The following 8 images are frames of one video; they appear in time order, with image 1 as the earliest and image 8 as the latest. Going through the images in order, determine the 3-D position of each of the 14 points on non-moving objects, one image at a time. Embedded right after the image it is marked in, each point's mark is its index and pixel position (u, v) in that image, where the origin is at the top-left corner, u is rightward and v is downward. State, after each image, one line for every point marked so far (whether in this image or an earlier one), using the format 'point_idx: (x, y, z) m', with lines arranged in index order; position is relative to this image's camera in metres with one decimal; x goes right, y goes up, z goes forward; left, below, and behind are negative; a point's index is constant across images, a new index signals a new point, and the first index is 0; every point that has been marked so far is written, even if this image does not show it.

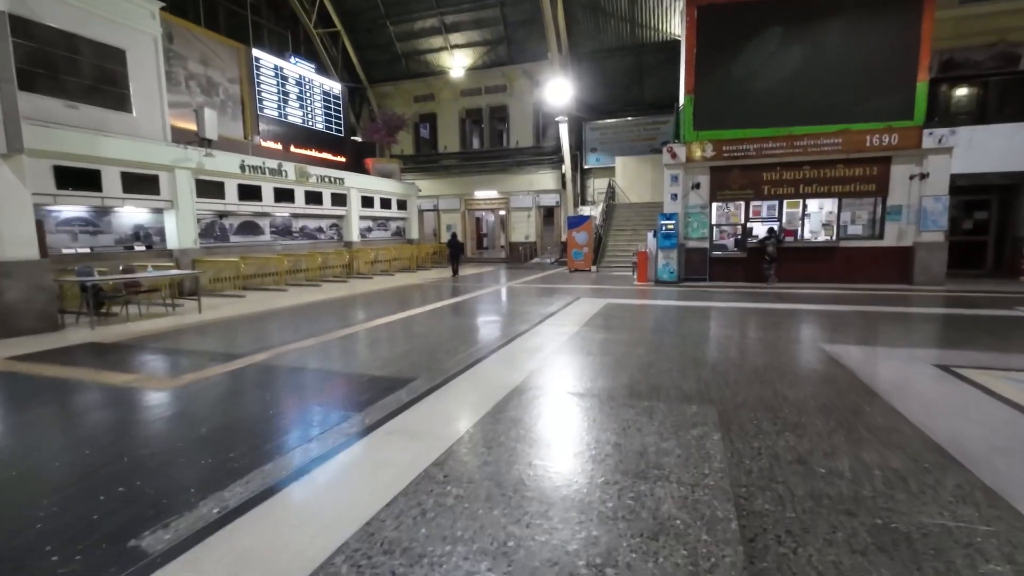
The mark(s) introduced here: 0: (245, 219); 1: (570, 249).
0: (-6.5, +1.7, +11.9) m
1: (+1.9, +1.2, +15.6) m
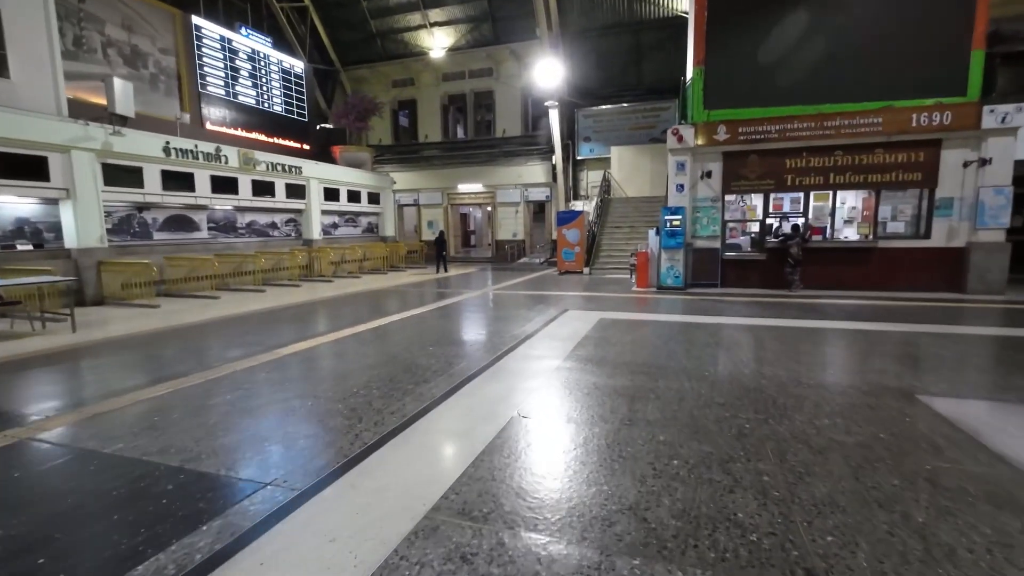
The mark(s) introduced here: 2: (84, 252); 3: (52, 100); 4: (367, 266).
0: (-7.0, +1.5, +10.0) m
1: (+1.4, +1.1, +13.9) m
2: (-7.2, +0.6, +8.2) m
3: (-7.5, +3.1, +8.0) m
4: (-4.5, +0.7, +14.9) m
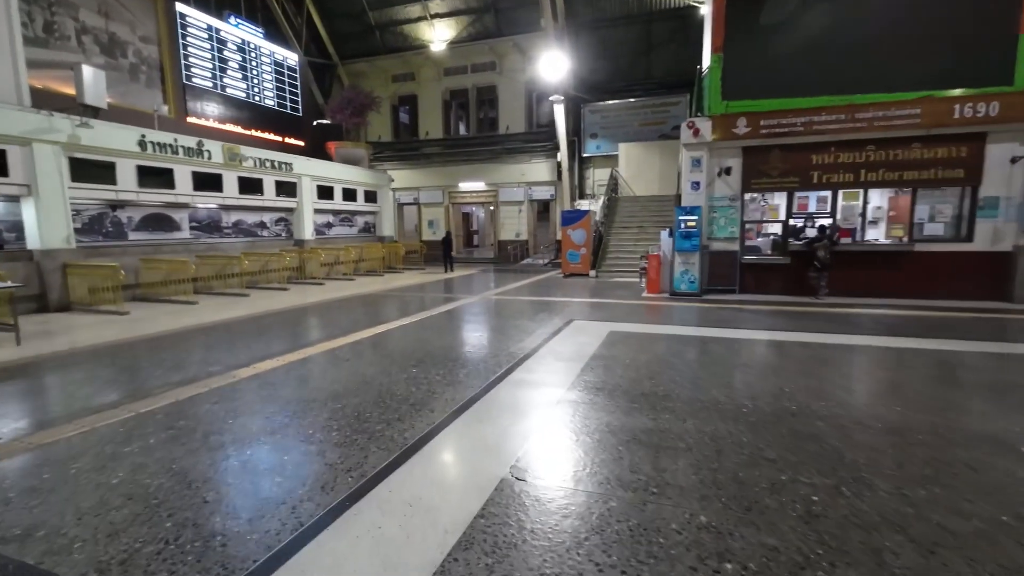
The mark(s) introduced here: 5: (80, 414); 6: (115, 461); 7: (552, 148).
0: (-7.0, +1.5, +9.4) m
1: (+1.4, +1.0, +13.1) m
2: (-7.2, +0.5, +7.6) m
3: (-7.5, +3.0, +7.3) m
4: (-4.4, +0.6, +14.2) m
5: (-3.2, -0.9, +3.5) m
6: (-2.1, -0.9, +2.6) m
7: (+1.3, +4.8, +16.6) m
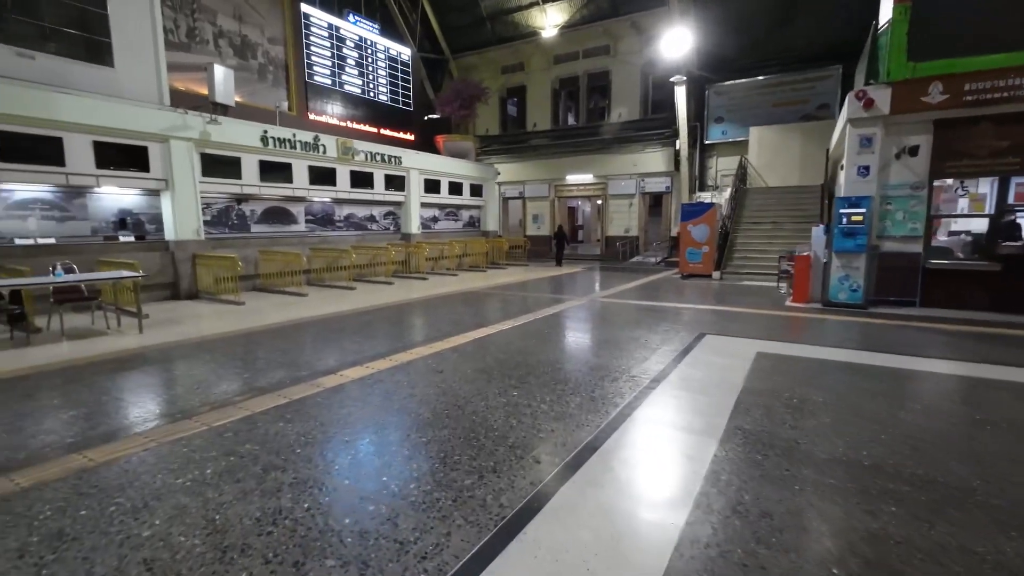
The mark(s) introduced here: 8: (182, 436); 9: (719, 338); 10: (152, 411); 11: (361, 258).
0: (-4.8, +1.7, +9.8) m
1: (+4.1, +1.0, +11.7) m
2: (-5.5, +0.7, +8.1) m
3: (-5.8, +3.2, +7.9) m
4: (-1.3, +0.7, +14.0) m
5: (-2.4, -0.8, +3.3) m
6: (-1.5, -0.9, +2.1) m
7: (+4.9, +4.7, +15.1) m
8: (-1.9, -0.8, +2.8) m
9: (+2.3, -0.6, +5.4) m
10: (-2.5, -0.8, +3.3) m
11: (-3.4, +0.7, +10.8) m
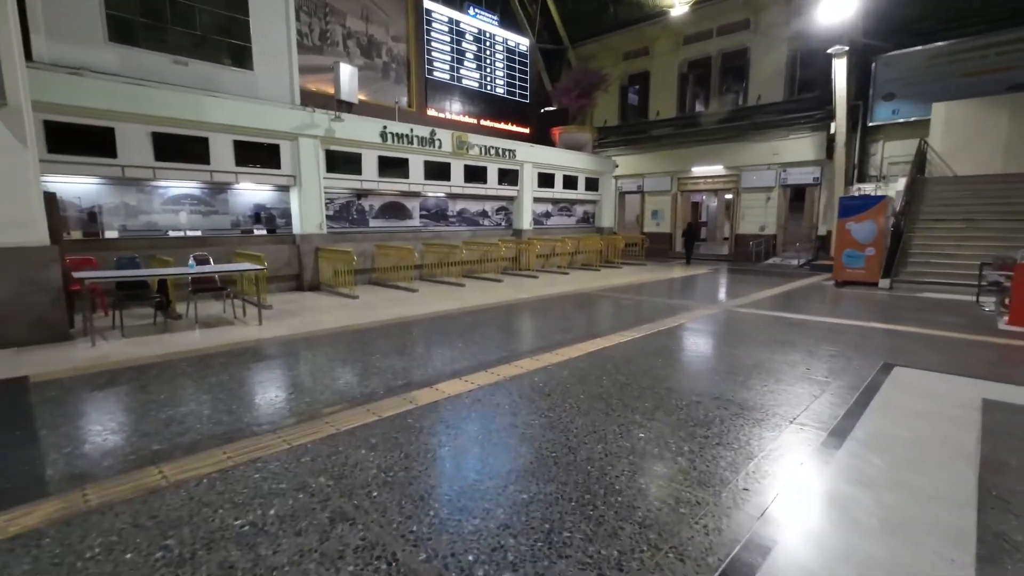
0: (-2.5, +1.8, +9.9) m
1: (+6.6, +0.8, +9.8) m
2: (-3.6, +0.9, +8.4) m
3: (-3.8, +3.4, +8.2) m
4: (+1.8, +0.8, +13.3) m
5: (-1.7, -0.8, +3.1) m
6: (-1.1, -1.0, +1.7) m
7: (+8.2, +4.5, +12.9) m
8: (-1.3, -0.9, +2.5) m
9: (+3.4, -0.7, +4.1) m
10: (-1.7, -0.8, +3.1) m
11: (-0.9, +0.8, +10.7) m
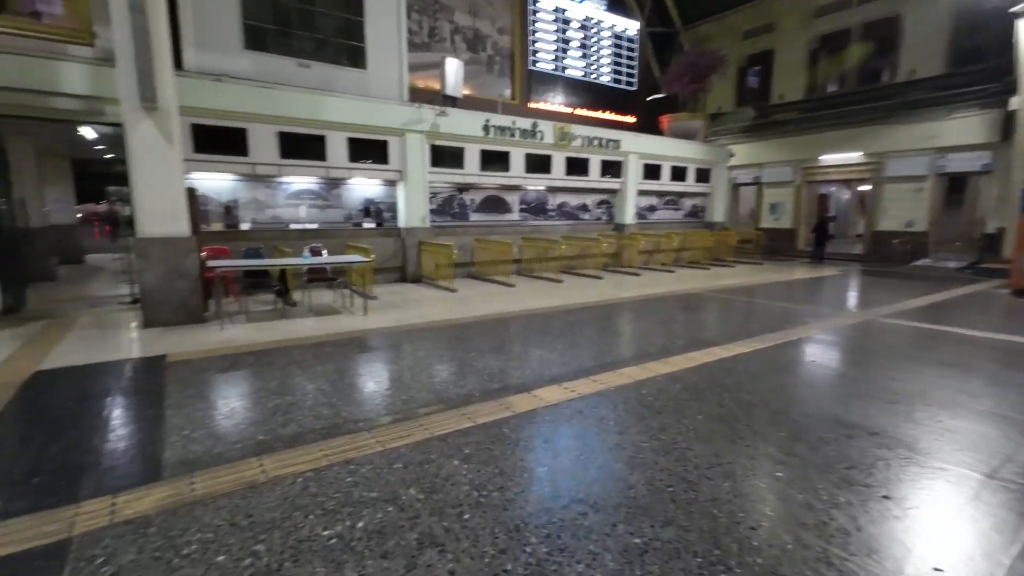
0: (-0.5, +1.9, +9.9) m
1: (+8.5, +0.6, +8.0) m
2: (-1.8, +1.0, +8.6) m
3: (-2.0, +3.5, +8.5) m
4: (+4.4, +0.8, +12.4) m
5: (-1.0, -0.8, +3.1) m
6: (-0.7, -0.9, +1.6) m
7: (+10.7, +4.4, +10.7) m
8: (-0.8, -0.8, +2.4) m
9: (+4.1, -0.8, +3.1) m
10: (-1.1, -0.8, +3.1) m
11: (+1.3, +0.8, +10.3) m
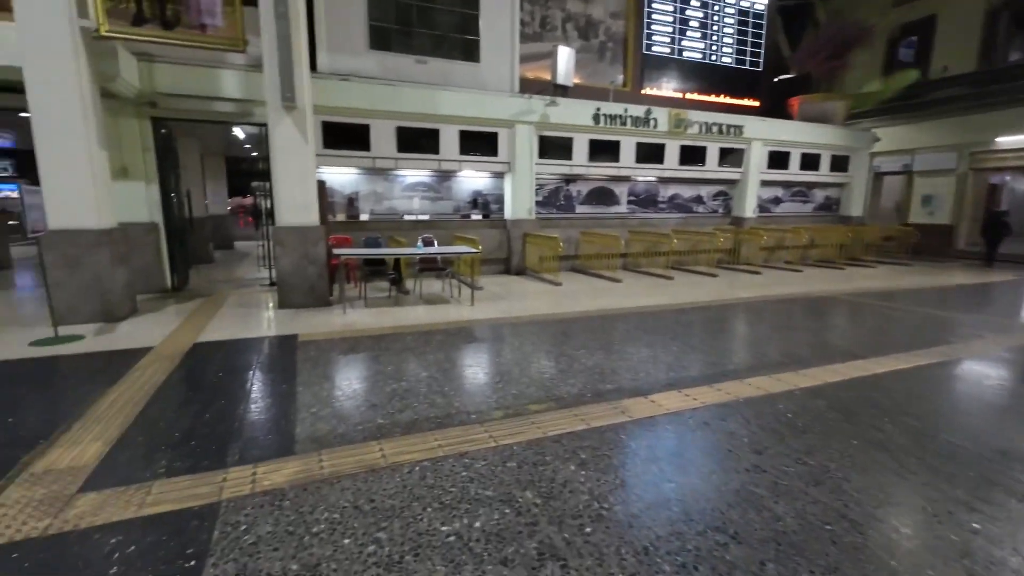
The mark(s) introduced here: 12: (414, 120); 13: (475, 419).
0: (+1.7, +2.0, +9.6) m
1: (+10.0, +0.4, +6.0) m
2: (+0.1, +1.2, +8.7) m
3: (-0.1, +3.7, +8.5) m
4: (+6.9, +0.7, +11.1) m
5: (-0.3, -0.7, +3.0) m
6: (-0.3, -0.9, +1.6) m
7: (+12.9, +4.1, +8.1) m
8: (-0.2, -0.8, +2.4) m
9: (+4.7, -0.9, +2.1) m
10: (-0.4, -0.7, +3.1) m
11: (+3.4, +0.9, +9.7) m
12: (-1.5, +2.6, +7.7) m
13: (-0.2, -0.7, +2.8) m
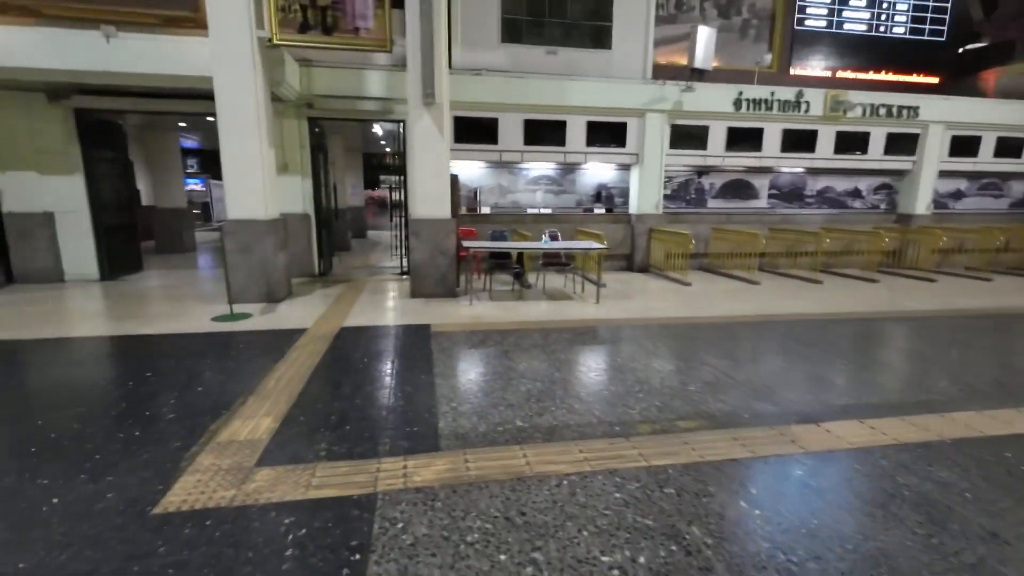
0: (+4.0, +2.0, +8.8) m
1: (+11.3, -0.1, +3.6) m
2: (+2.2, +1.2, +8.2) m
3: (+2.1, +3.7, +8.0) m
4: (+9.3, +0.5, +9.1) m
5: (+0.5, -0.7, +2.9) m
6: (+0.2, -0.9, +1.5) m
7: (+14.7, +3.5, +4.9) m
8: (+0.5, -0.8, +2.2) m
9: (+5.2, -1.2, +0.8) m
10: (+0.5, -0.7, +3.0) m
11: (+5.7, +0.8, +8.5) m
12: (+0.5, +2.7, +7.6) m
13: (+0.6, -0.8, +2.6) m
